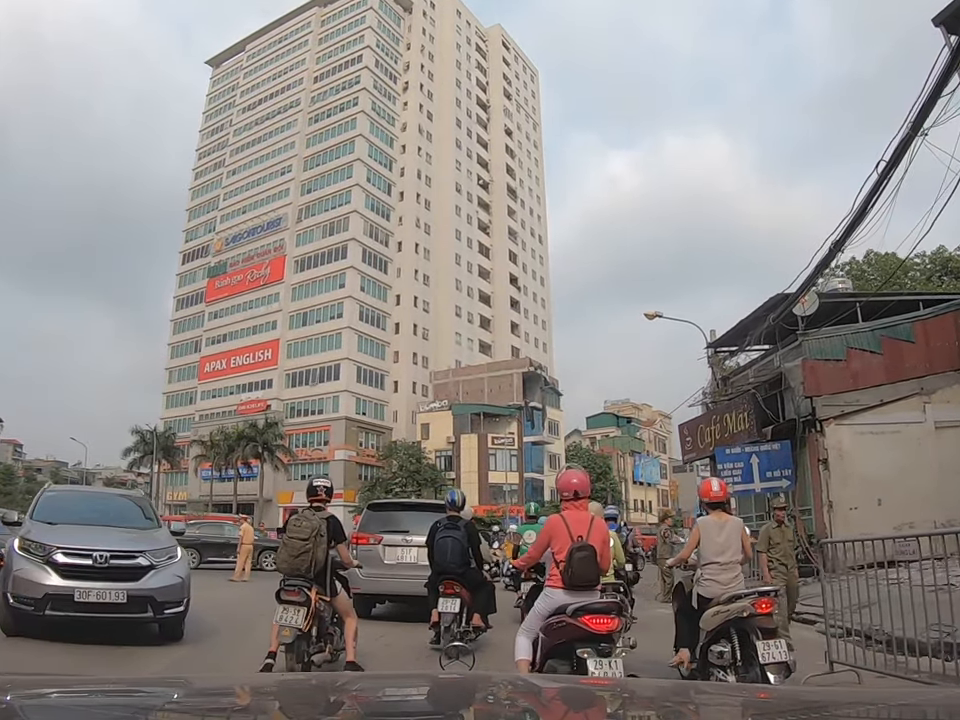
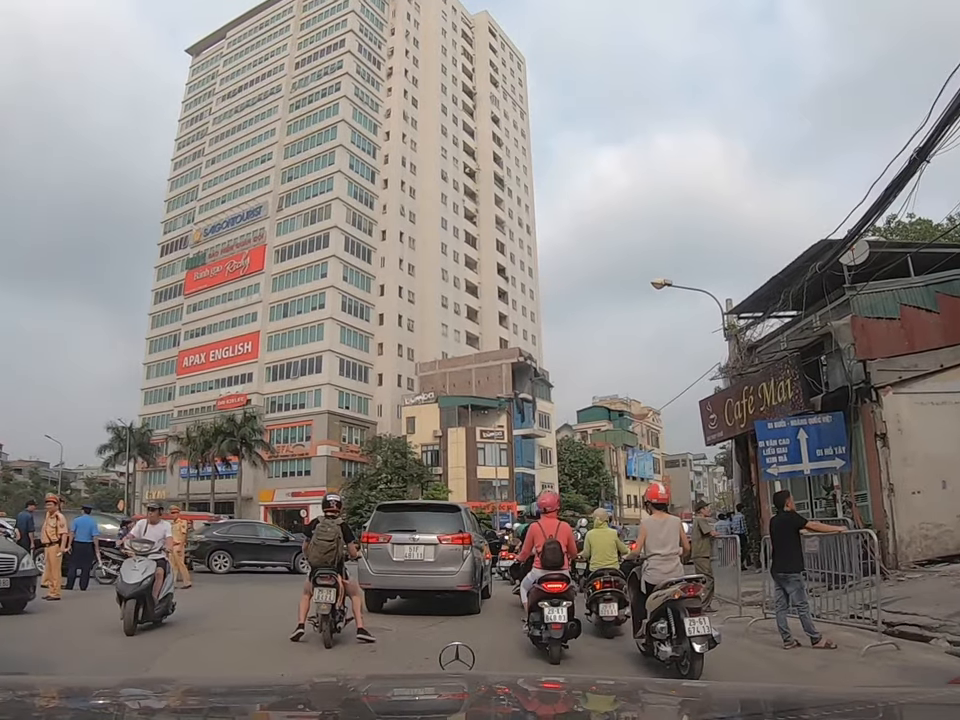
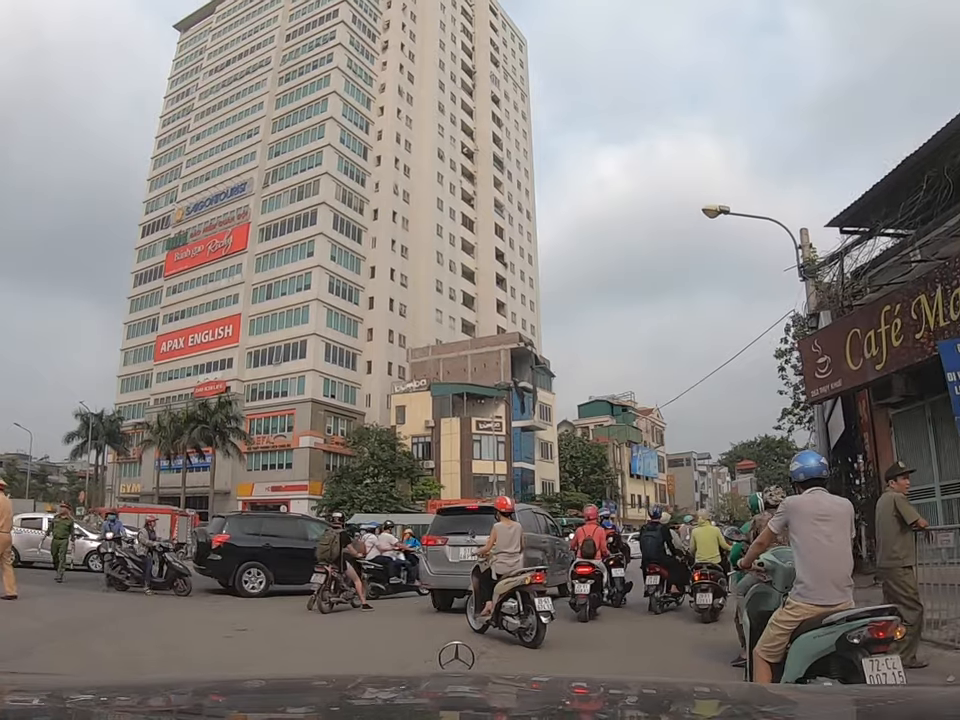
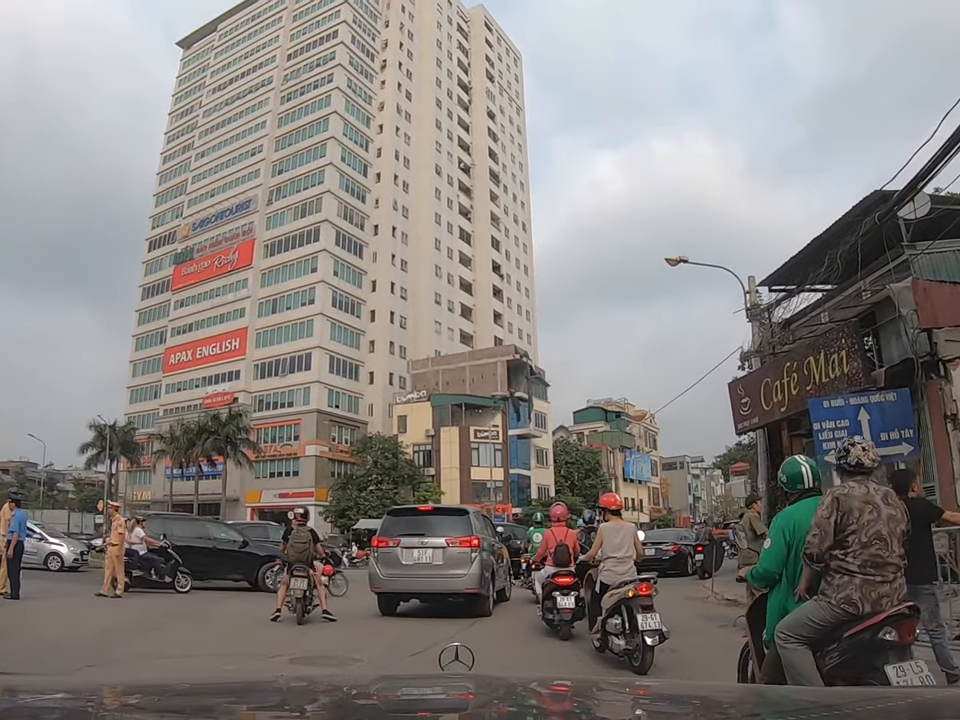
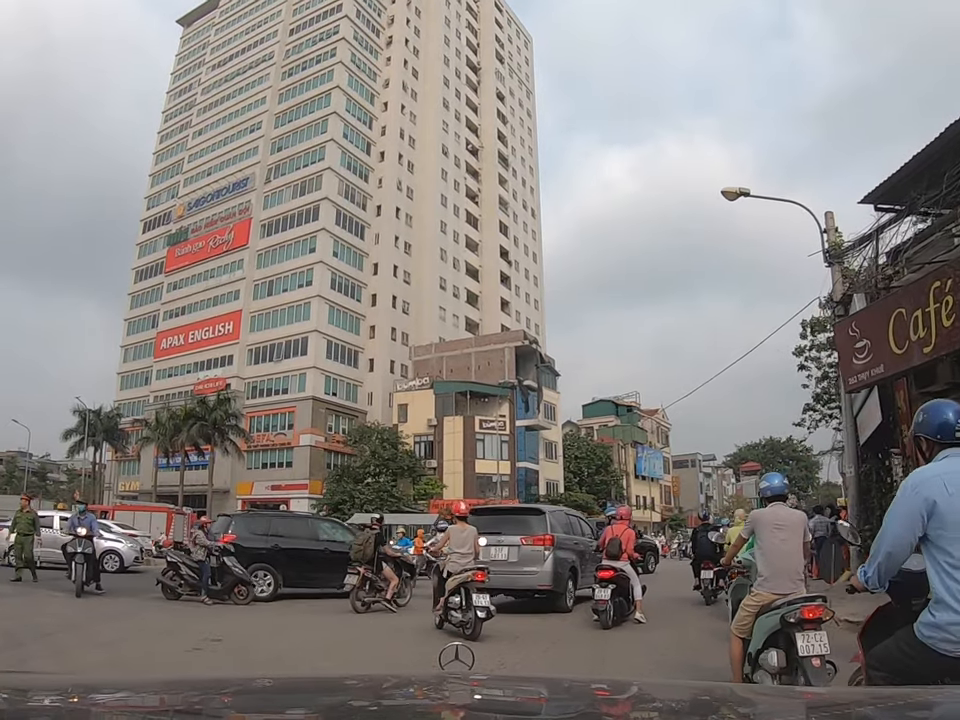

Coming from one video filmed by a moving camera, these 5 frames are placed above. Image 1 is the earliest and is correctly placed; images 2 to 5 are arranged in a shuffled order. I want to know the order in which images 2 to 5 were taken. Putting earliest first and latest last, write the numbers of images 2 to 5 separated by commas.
2, 4, 3, 5
